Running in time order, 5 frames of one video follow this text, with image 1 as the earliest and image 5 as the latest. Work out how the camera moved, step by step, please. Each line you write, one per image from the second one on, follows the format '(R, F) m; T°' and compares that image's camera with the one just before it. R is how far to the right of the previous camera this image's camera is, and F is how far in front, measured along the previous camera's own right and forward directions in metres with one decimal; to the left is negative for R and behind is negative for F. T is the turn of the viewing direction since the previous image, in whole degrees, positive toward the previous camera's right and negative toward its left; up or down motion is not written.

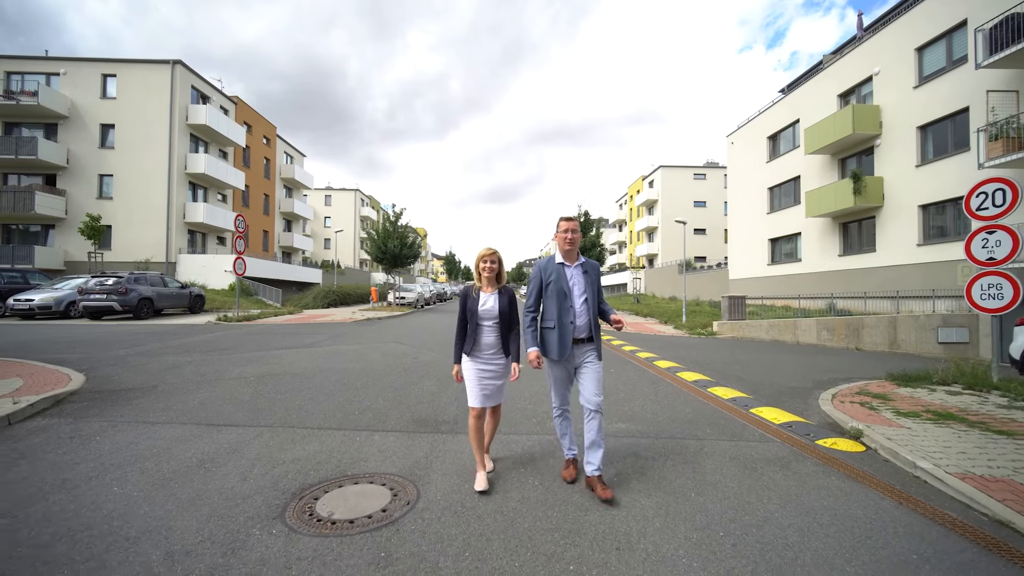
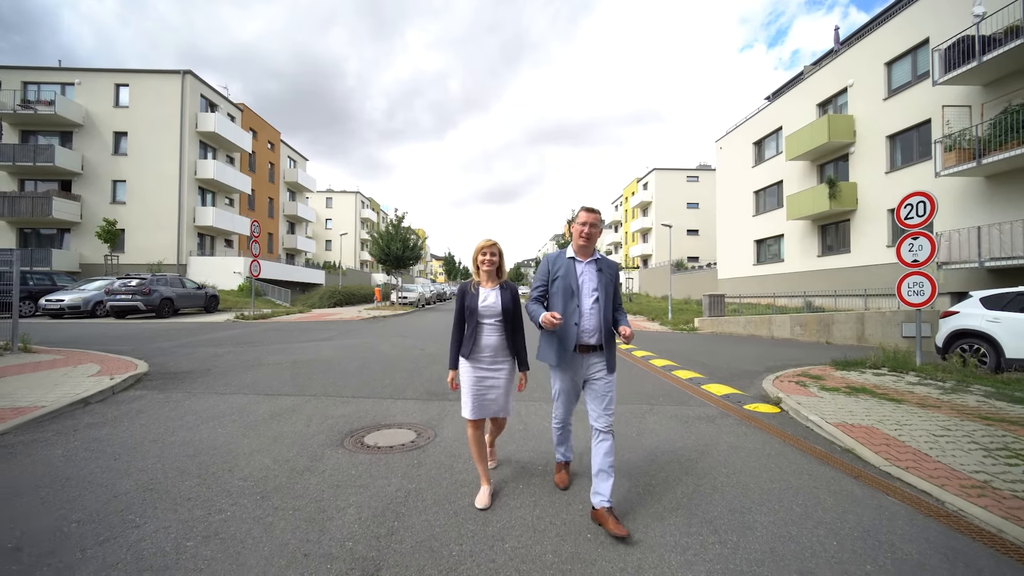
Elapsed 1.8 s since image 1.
(+0.1, -1.2) m; 0°
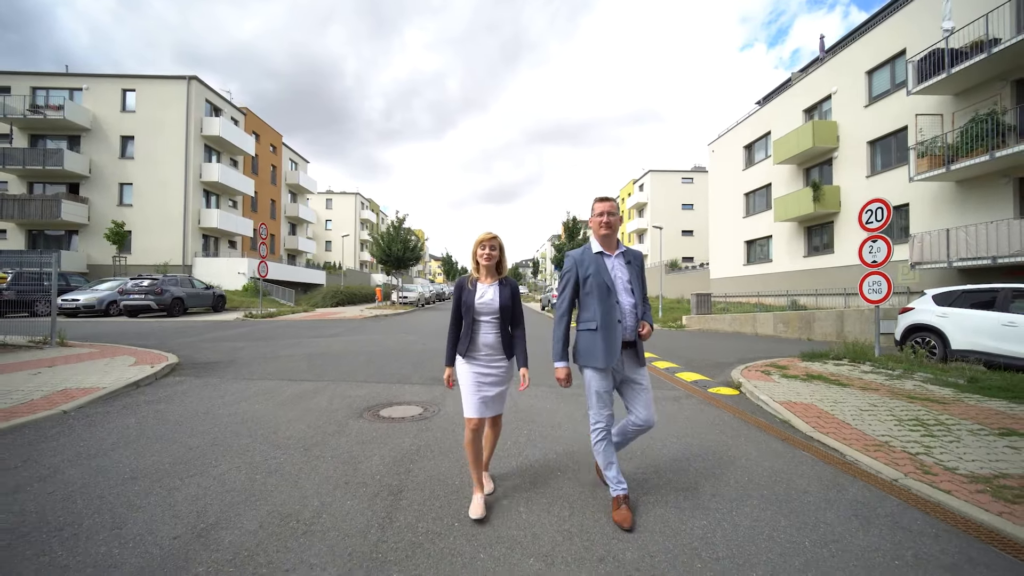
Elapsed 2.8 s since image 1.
(+0.1, -0.8) m; 0°
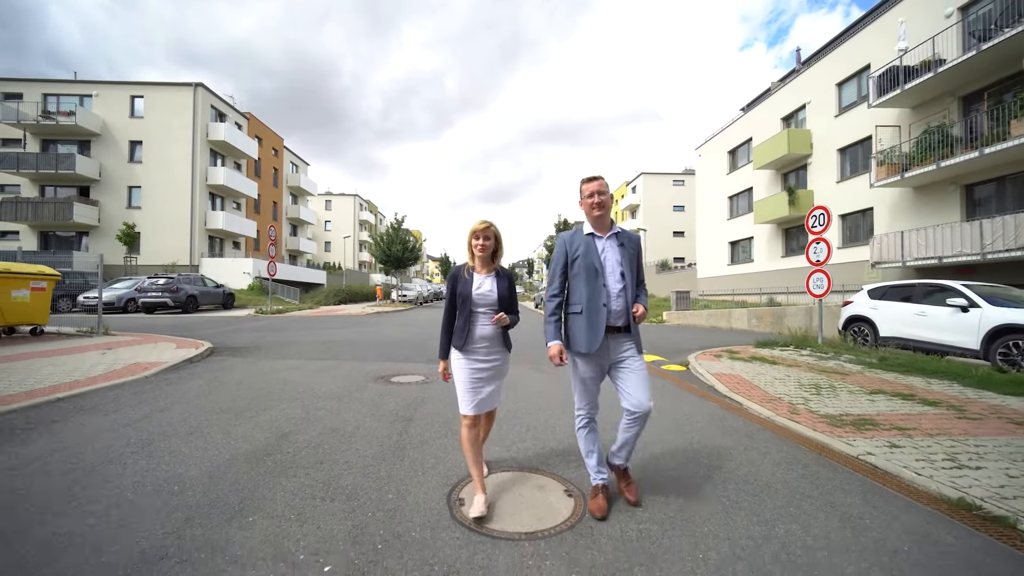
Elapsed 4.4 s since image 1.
(+0.2, -1.3) m; 0°
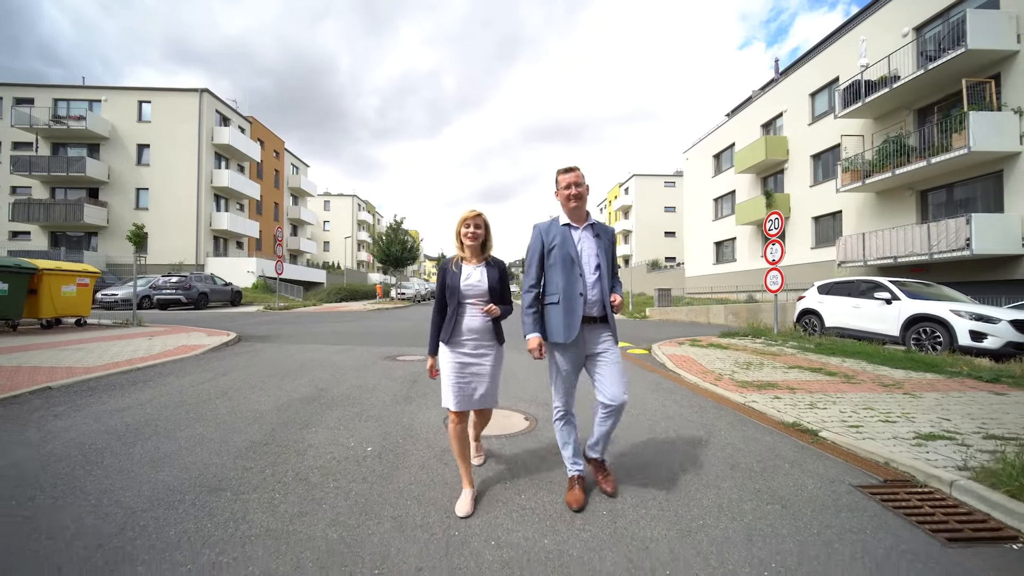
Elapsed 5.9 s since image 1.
(+0.2, -1.3) m; 0°
